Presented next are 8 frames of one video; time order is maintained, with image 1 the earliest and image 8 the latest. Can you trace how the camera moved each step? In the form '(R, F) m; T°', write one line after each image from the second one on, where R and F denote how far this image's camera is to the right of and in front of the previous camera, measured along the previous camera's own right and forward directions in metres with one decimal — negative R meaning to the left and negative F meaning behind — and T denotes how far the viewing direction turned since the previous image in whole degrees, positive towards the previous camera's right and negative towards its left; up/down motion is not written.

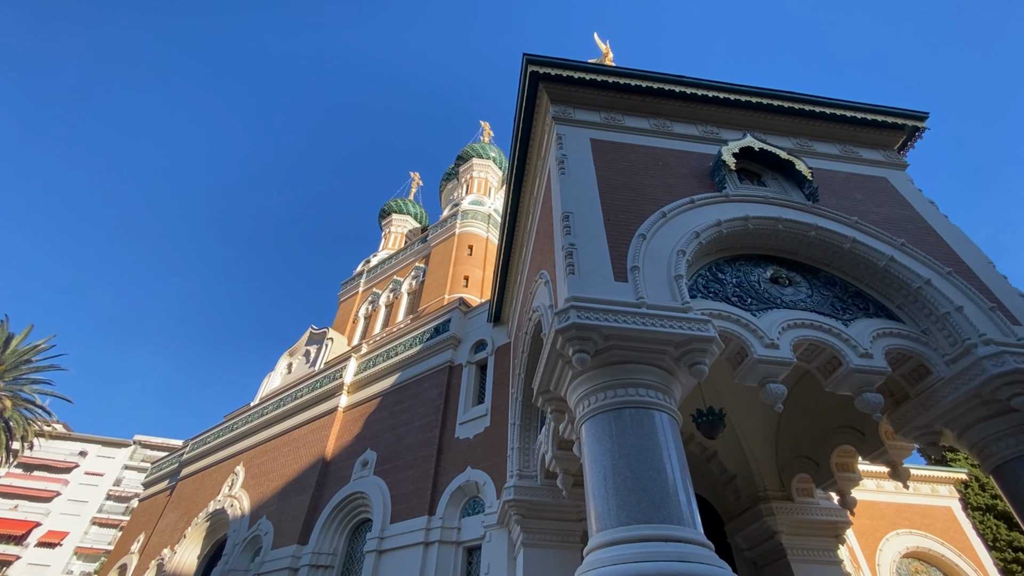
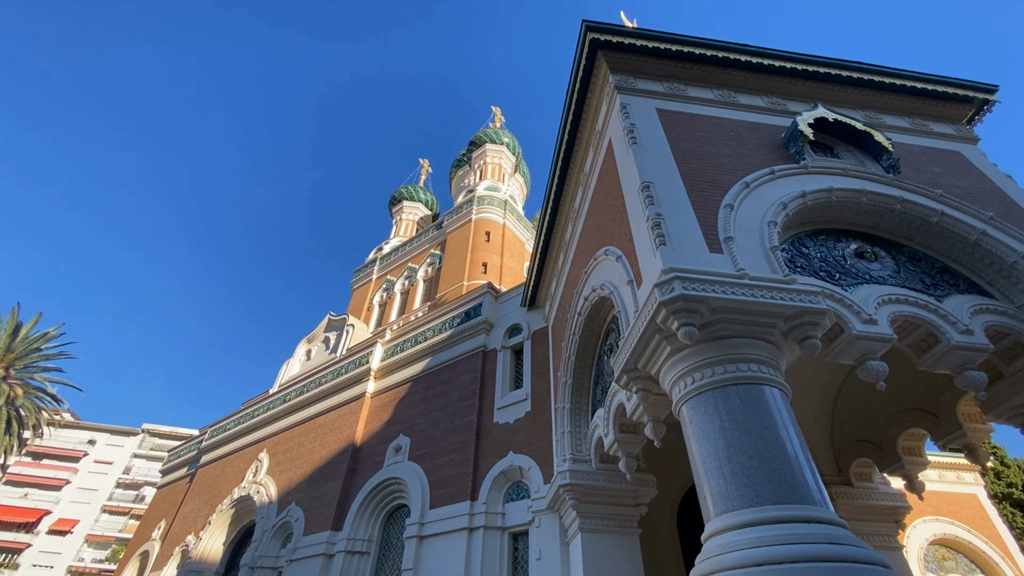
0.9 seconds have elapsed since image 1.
(-0.7, +0.2) m; 0°
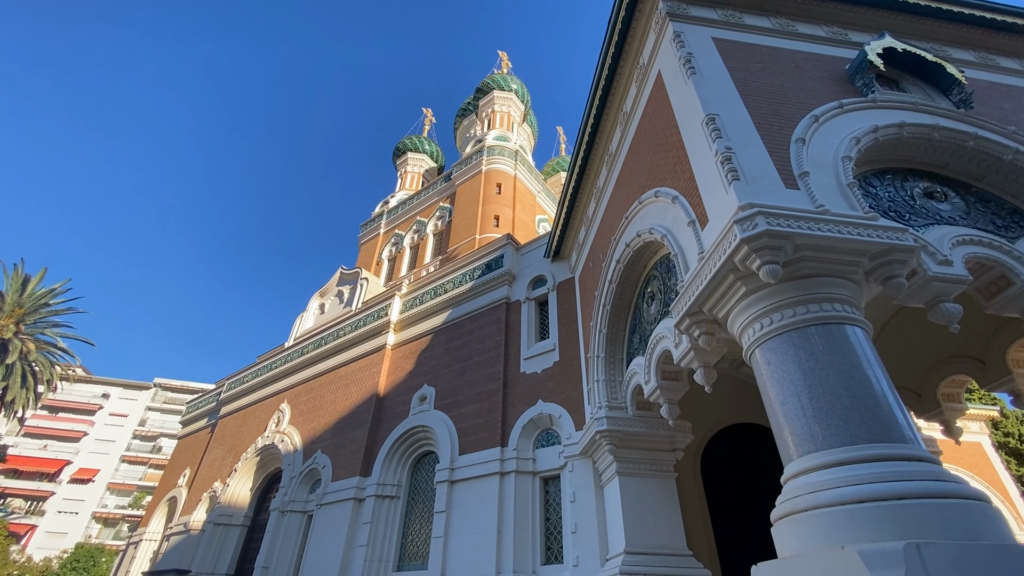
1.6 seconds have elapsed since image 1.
(-0.5, +0.2) m; 0°
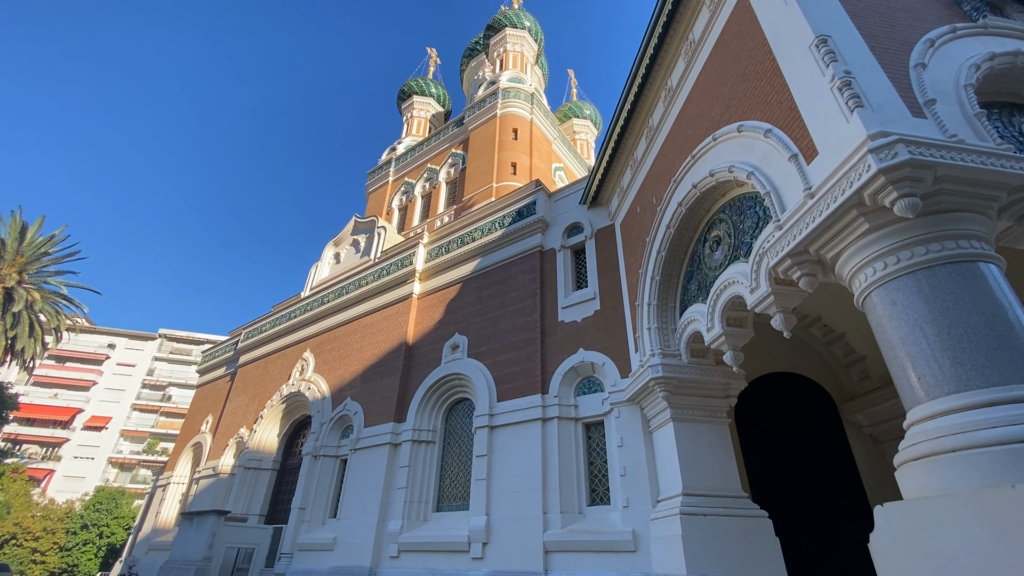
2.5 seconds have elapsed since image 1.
(-0.8, +0.2) m; +1°
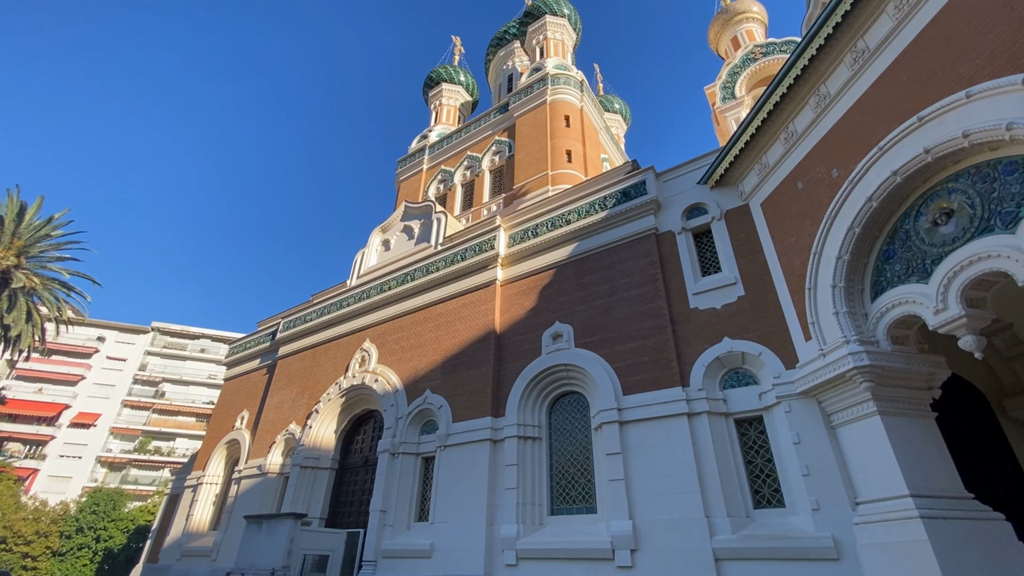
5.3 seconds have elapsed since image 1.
(-2.4, +0.8) m; +2°
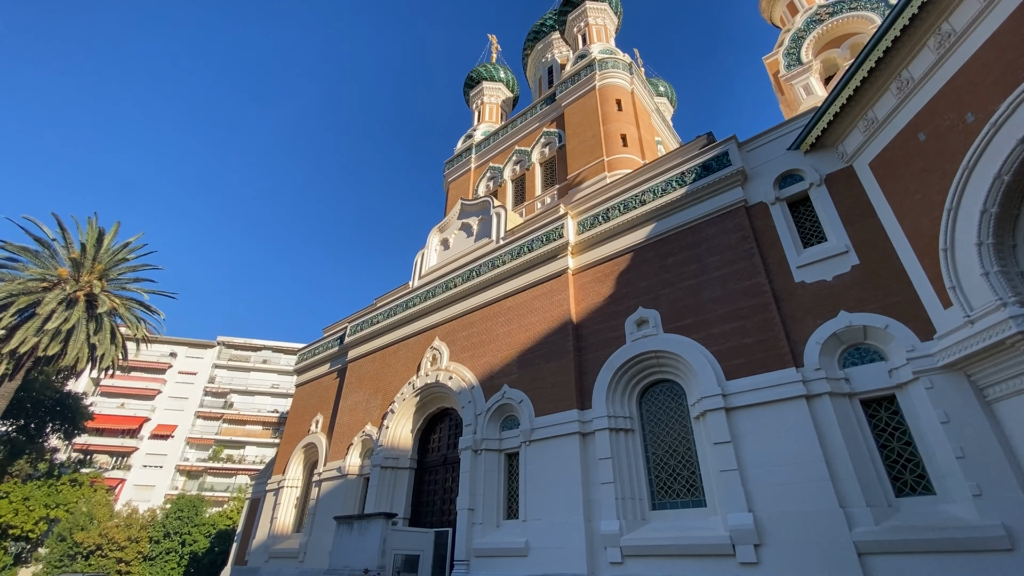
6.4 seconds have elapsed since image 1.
(-0.8, +0.3) m; -5°
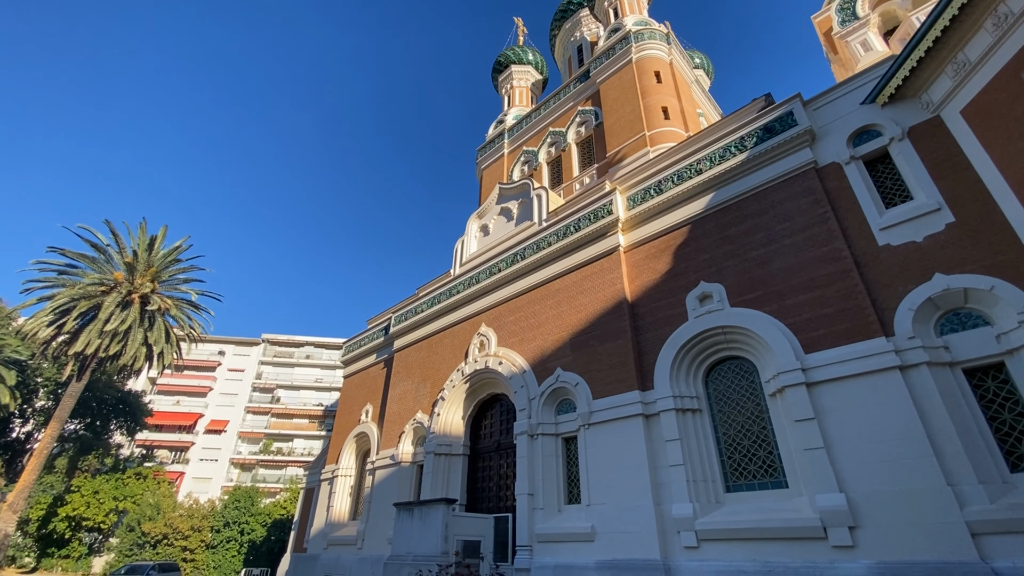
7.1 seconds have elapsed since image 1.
(-0.4, +0.2) m; -4°
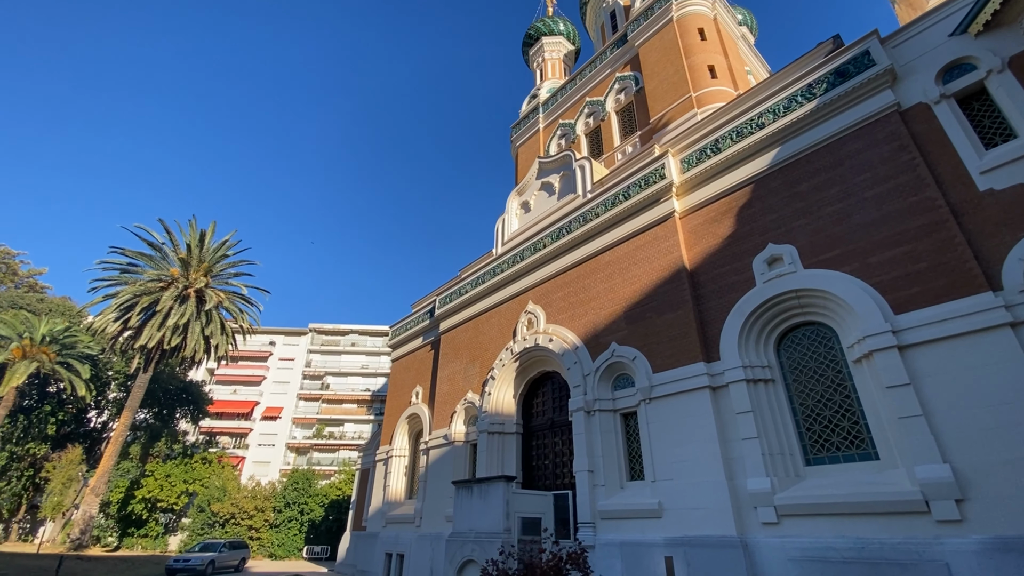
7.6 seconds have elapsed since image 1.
(-0.3, +0.2) m; -4°
